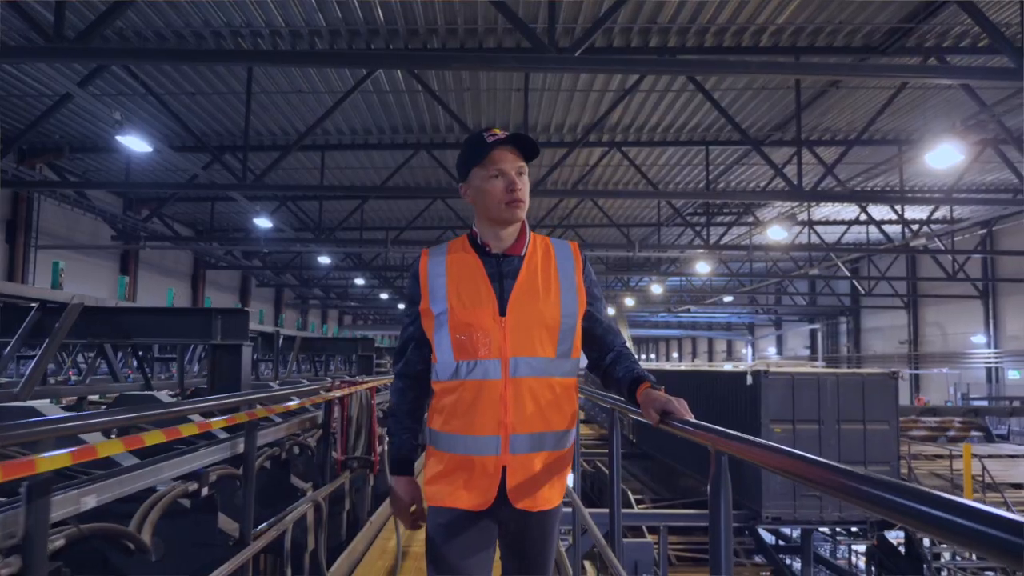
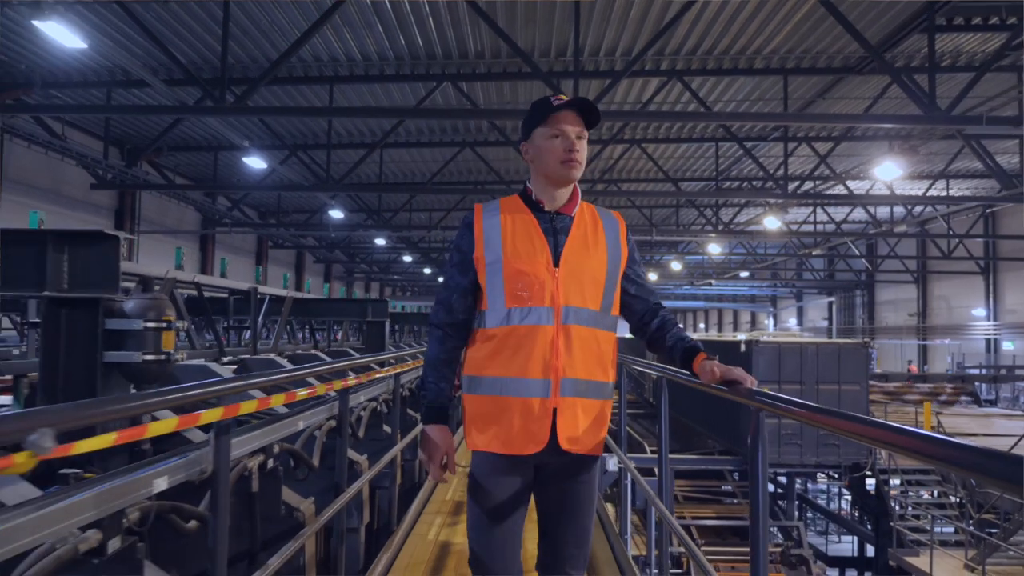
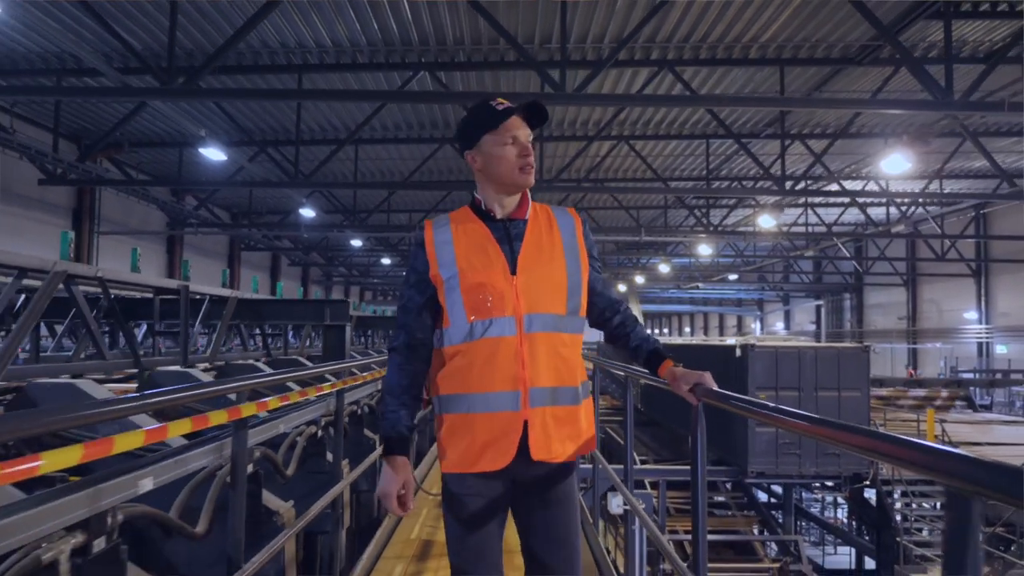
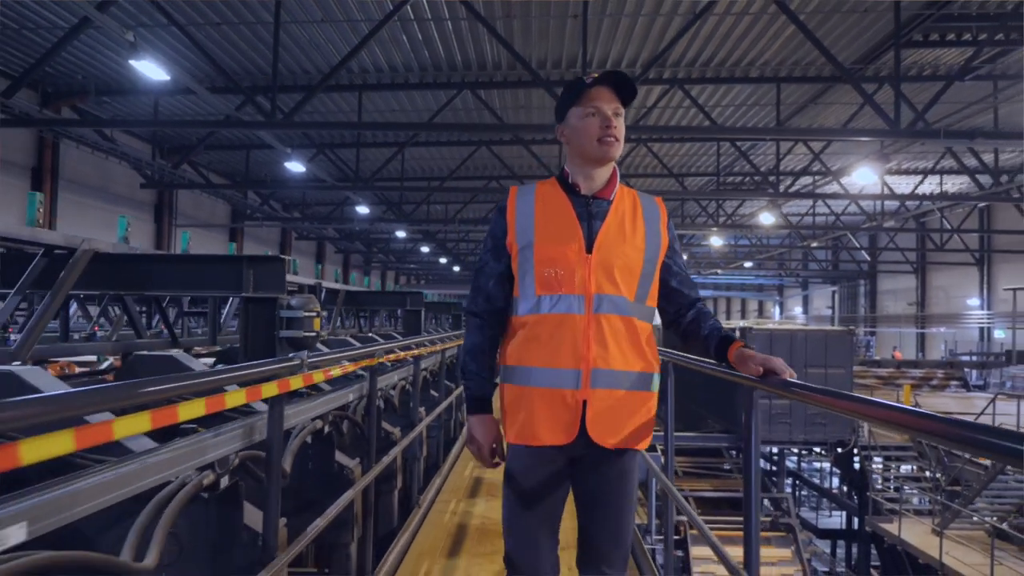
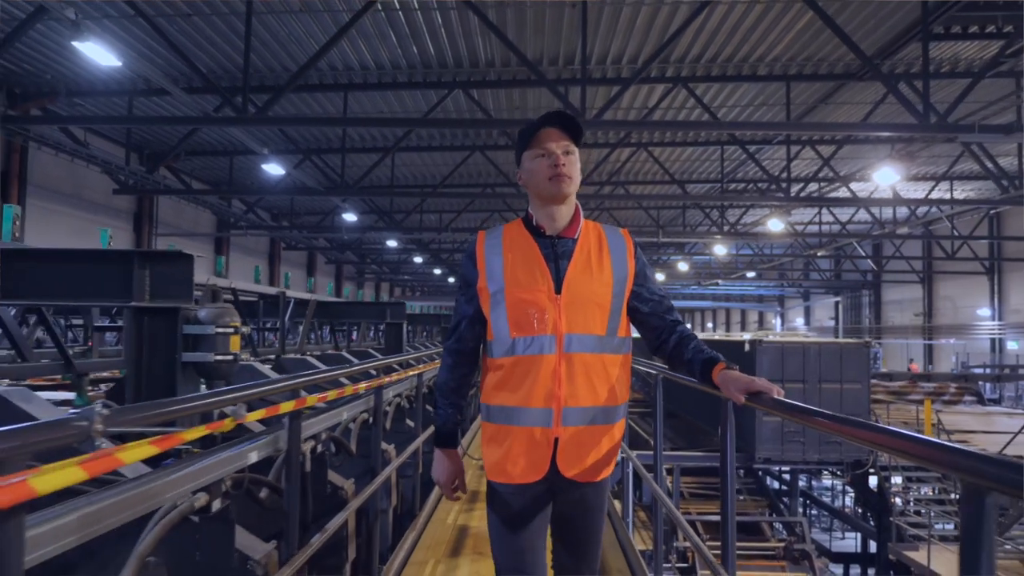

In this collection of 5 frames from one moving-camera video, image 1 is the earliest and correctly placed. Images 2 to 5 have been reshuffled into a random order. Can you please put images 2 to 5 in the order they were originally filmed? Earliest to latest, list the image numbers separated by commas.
3, 2, 5, 4
